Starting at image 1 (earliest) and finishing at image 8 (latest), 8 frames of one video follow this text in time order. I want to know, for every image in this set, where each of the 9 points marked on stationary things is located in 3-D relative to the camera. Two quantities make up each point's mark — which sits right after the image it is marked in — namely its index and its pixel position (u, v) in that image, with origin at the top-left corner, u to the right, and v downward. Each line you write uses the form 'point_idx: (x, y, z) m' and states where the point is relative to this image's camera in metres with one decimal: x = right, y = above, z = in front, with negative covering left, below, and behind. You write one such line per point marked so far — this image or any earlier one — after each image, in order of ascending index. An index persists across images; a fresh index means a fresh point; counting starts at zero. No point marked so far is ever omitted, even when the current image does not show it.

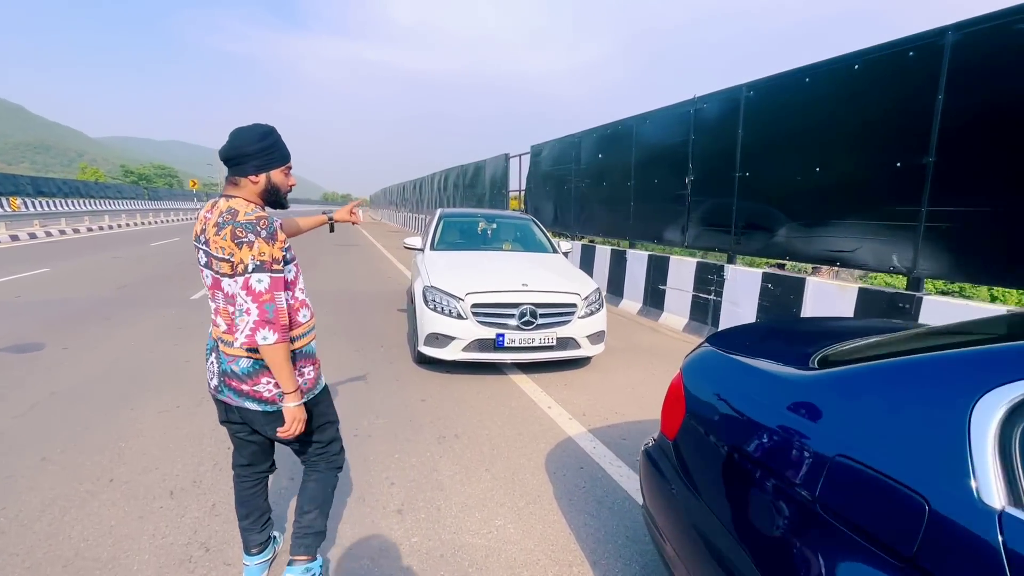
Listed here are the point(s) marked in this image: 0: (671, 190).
0: (+2.4, +1.5, +7.3) m
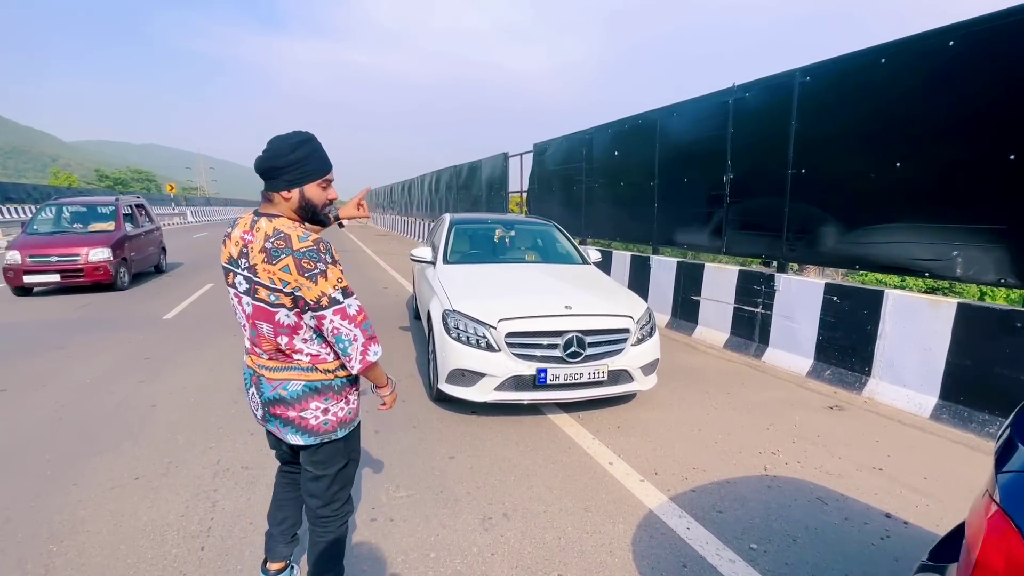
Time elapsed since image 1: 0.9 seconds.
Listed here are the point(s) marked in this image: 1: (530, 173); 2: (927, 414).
0: (+2.6, +1.3, +6.6) m
1: (+0.5, +2.8, +11.6) m
2: (+3.5, -1.1, +4.1) m
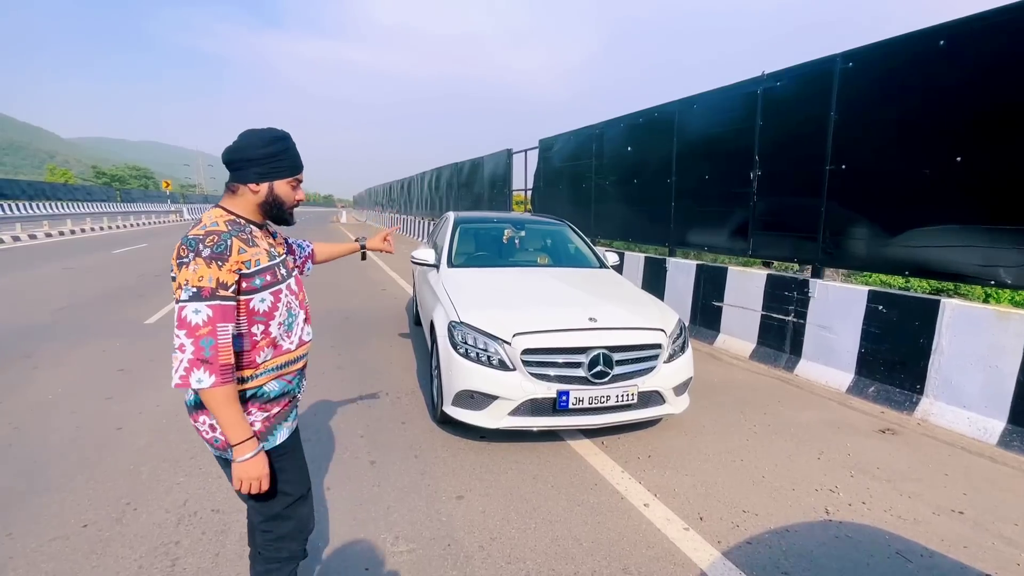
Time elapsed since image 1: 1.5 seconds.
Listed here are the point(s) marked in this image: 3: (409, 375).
0: (+2.7, +1.3, +6.1) m
1: (+0.6, +2.7, +11.1) m
2: (+3.6, -1.2, +3.6) m
3: (-1.0, -0.8, +4.7) m
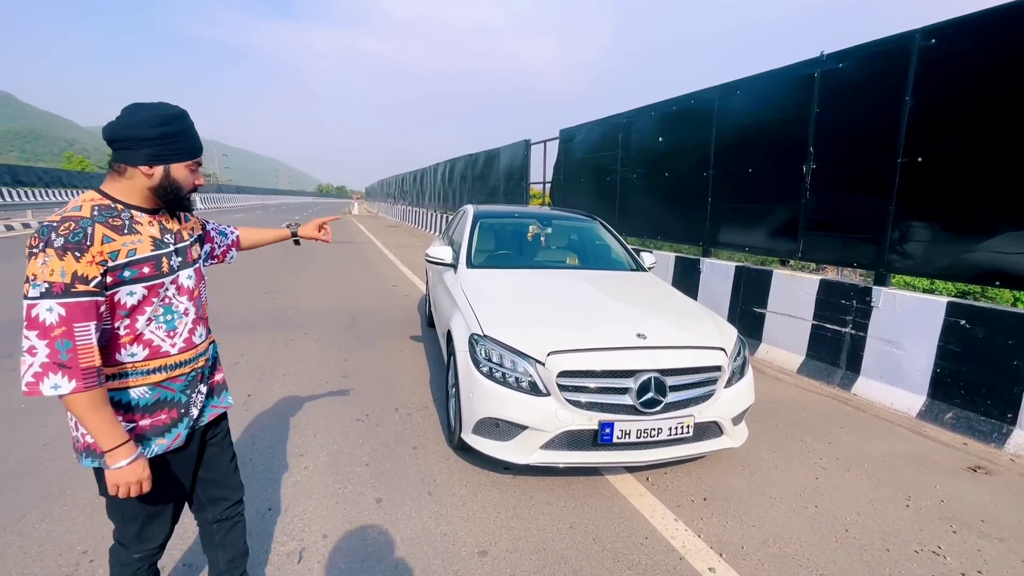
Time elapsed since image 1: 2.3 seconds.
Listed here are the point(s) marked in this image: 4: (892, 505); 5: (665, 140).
0: (+3.0, +1.2, +5.5) m
1: (+1.0, +2.8, +10.5) m
2: (+3.8, -1.3, +3.1) m
3: (-0.8, -0.9, +4.2) m
4: (+2.2, -1.3, +2.8) m
5: (+2.3, +2.3, +7.3) m
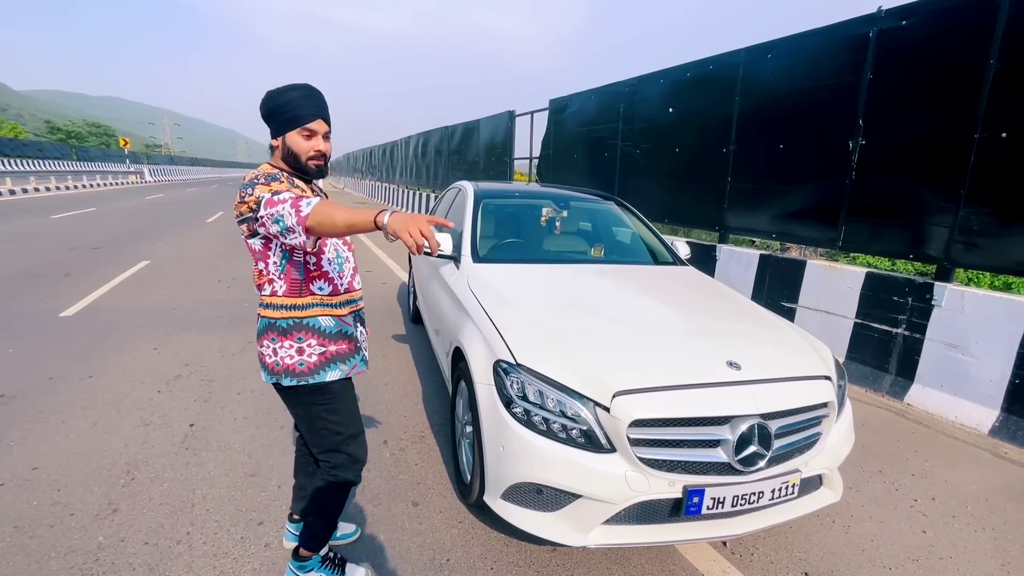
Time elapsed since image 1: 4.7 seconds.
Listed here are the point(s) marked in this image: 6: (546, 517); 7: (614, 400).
0: (+3.0, +1.3, +4.9) m
1: (+0.7, +3.1, +9.7) m
2: (+4.0, -1.3, +2.6) m
3: (-0.7, -0.8, +3.4) m
4: (+2.4, -1.3, +2.2) m
5: (+2.2, +2.4, +6.5) m
6: (+0.1, -0.9, +1.9) m
7: (+0.4, -0.4, +1.9) m
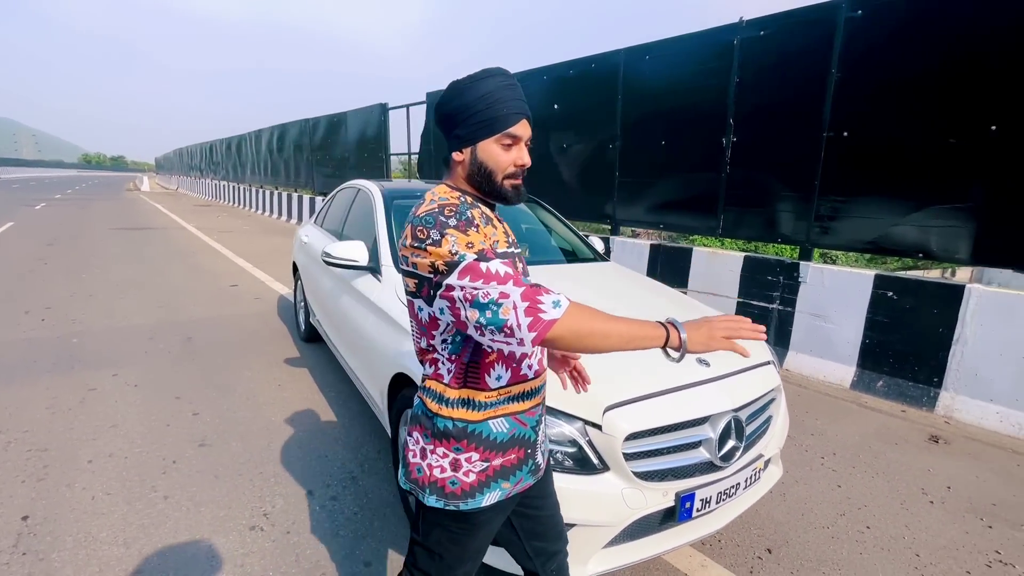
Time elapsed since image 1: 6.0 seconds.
0: (+1.9, +1.5, +5.3) m
1: (-1.7, +3.1, +9.3) m
2: (+3.7, -1.0, +3.4) m
3: (-1.1, -0.9, +2.9) m
4: (+2.2, -1.2, +2.6) m
5: (+0.7, +2.5, +6.7) m
6: (+0.1, -1.0, +1.8) m
7: (+0.3, -0.5, +1.7) m
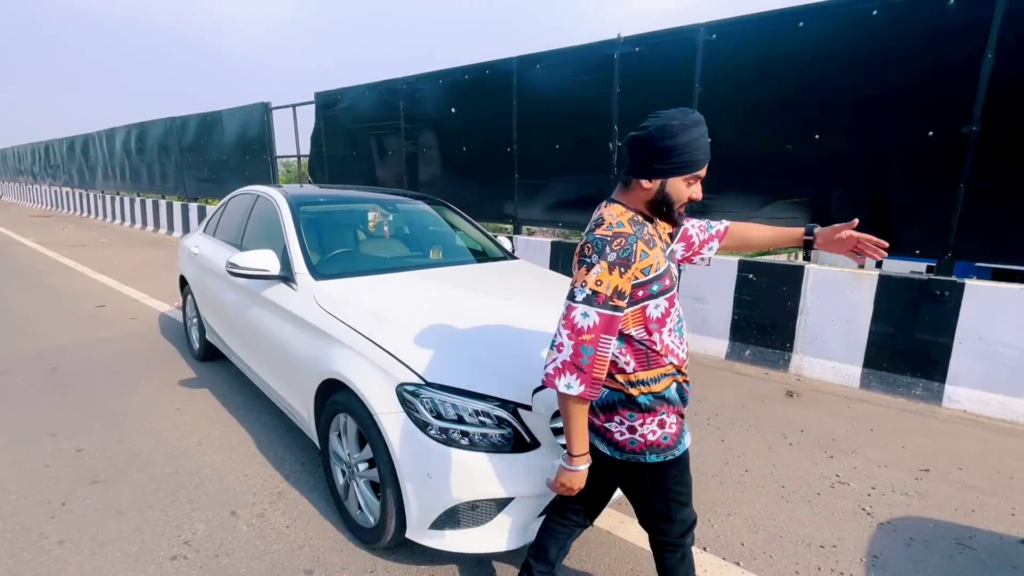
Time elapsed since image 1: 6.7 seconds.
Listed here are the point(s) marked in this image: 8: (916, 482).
0: (+0.8, +1.5, +5.7) m
1: (-3.6, +2.9, +8.9) m
2: (+3.0, -0.8, +4.2) m
3: (-1.5, -1.0, +2.8) m
4: (+1.8, -1.1, +3.2) m
5: (-0.8, +2.5, +6.8) m
6: (-0.1, -1.0, +1.9) m
7: (+0.1, -0.4, +1.9) m
8: (+2.4, -1.1, +2.8) m
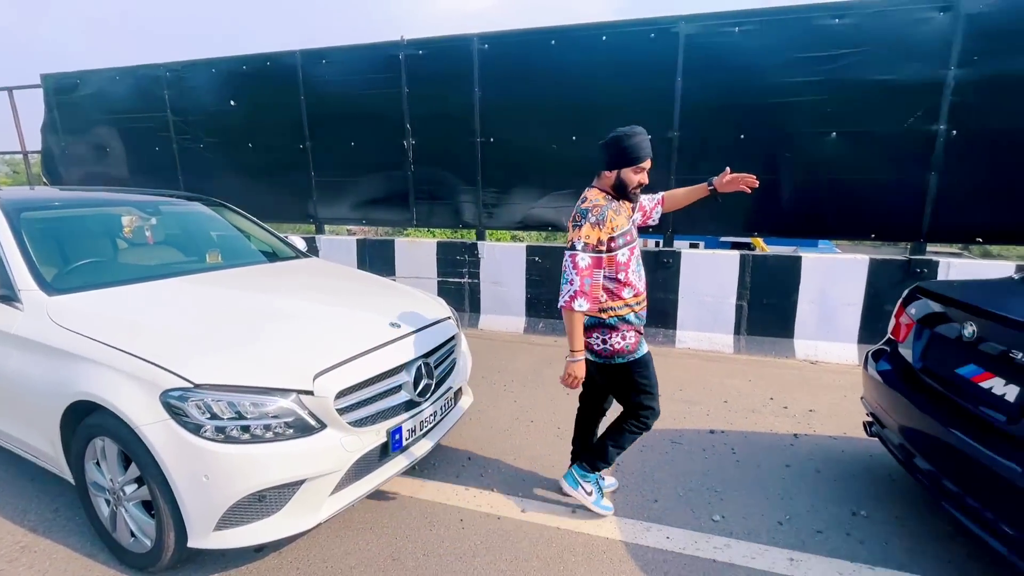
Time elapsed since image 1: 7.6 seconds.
0: (-1.6, +1.6, +5.8) m
1: (-7.0, +2.5, +7.2) m
2: (+1.2, -0.6, +5.2) m
3: (-2.6, -1.1, +2.3) m
4: (+0.4, -0.9, +3.8) m
5: (-3.6, +2.4, +6.3) m
6: (-1.0, -0.9, +1.9) m
7: (-0.8, -0.4, +2.0) m
8: (+1.1, -0.9, +3.7) m
